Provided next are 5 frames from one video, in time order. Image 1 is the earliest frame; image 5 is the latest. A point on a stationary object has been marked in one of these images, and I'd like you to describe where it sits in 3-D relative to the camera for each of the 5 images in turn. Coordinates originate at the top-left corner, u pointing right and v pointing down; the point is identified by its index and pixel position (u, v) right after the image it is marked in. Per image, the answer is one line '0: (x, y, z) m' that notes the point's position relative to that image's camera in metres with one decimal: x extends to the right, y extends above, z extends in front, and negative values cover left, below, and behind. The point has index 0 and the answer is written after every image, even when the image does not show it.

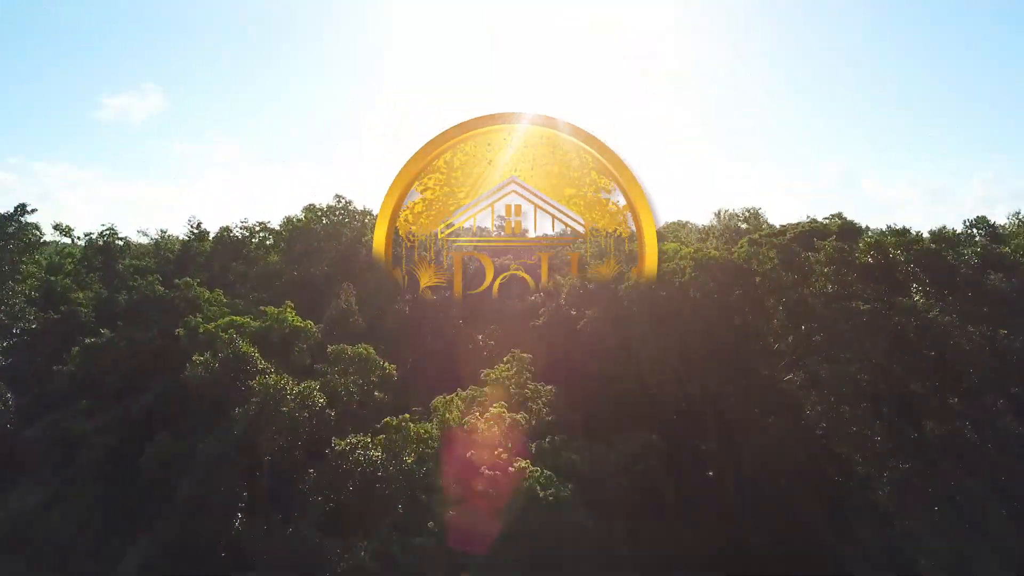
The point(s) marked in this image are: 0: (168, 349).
0: (-7.7, -1.4, +14.1) m
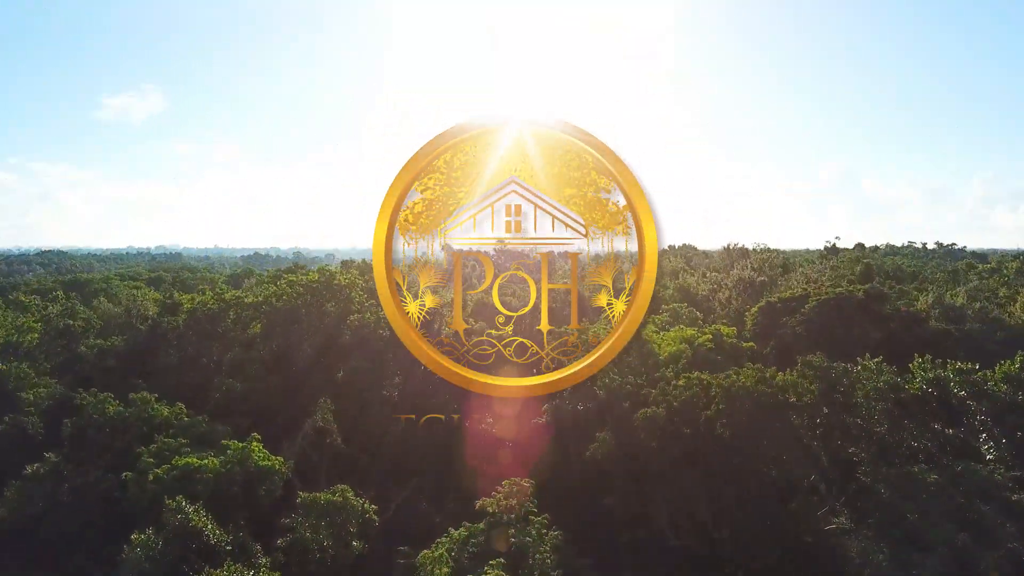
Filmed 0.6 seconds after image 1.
0: (-7.7, -3.9, +12.3) m
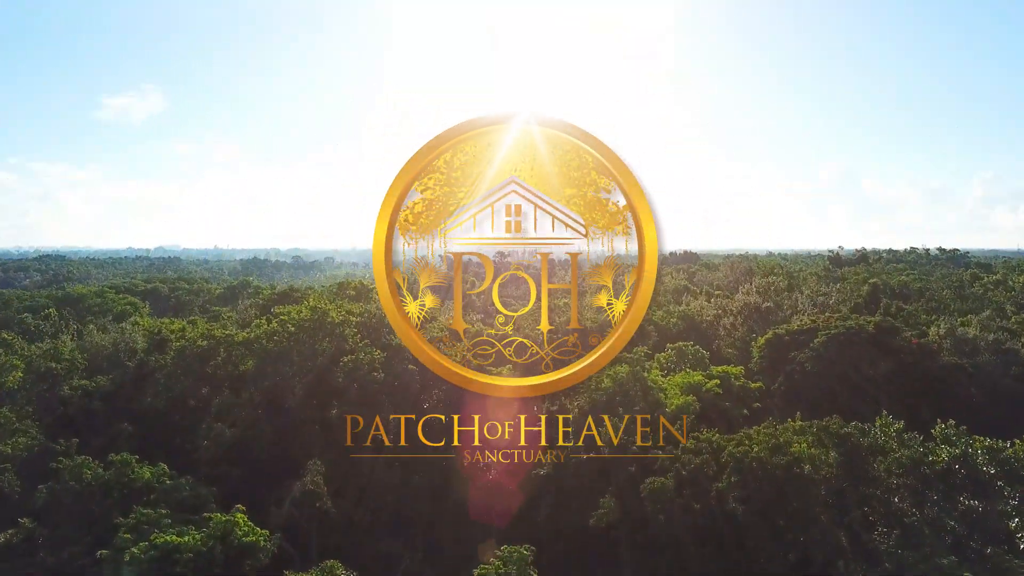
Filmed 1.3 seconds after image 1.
0: (-7.7, -5.0, +11.6) m
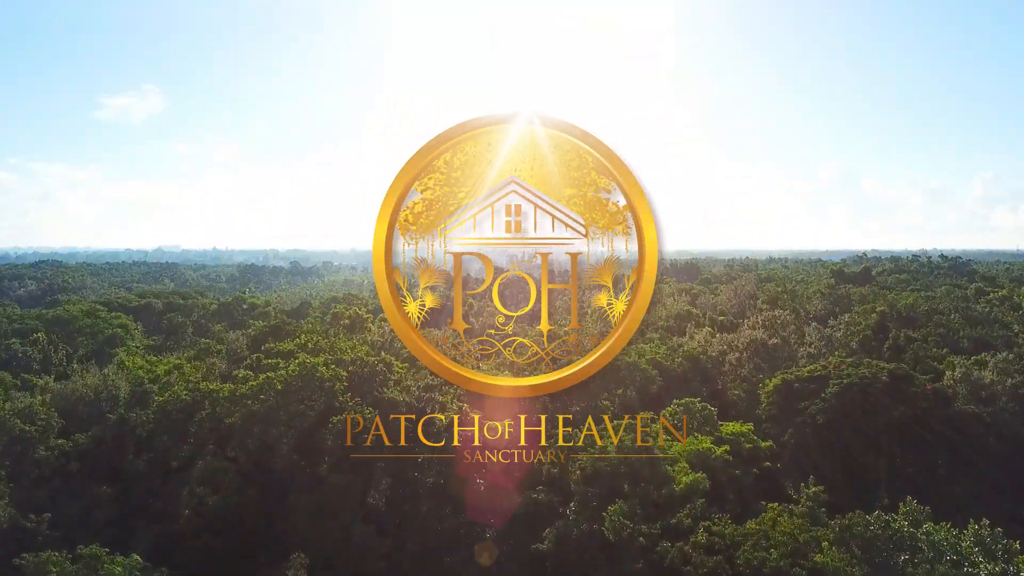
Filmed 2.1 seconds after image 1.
0: (-7.7, -6.6, +10.7) m
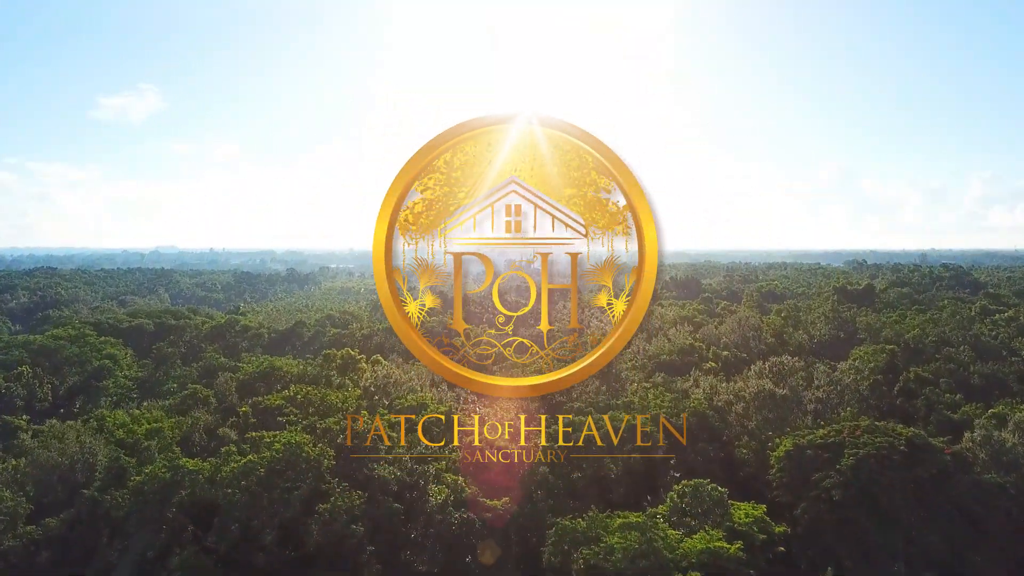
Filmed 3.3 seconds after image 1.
0: (-7.8, -8.6, +9.6) m
